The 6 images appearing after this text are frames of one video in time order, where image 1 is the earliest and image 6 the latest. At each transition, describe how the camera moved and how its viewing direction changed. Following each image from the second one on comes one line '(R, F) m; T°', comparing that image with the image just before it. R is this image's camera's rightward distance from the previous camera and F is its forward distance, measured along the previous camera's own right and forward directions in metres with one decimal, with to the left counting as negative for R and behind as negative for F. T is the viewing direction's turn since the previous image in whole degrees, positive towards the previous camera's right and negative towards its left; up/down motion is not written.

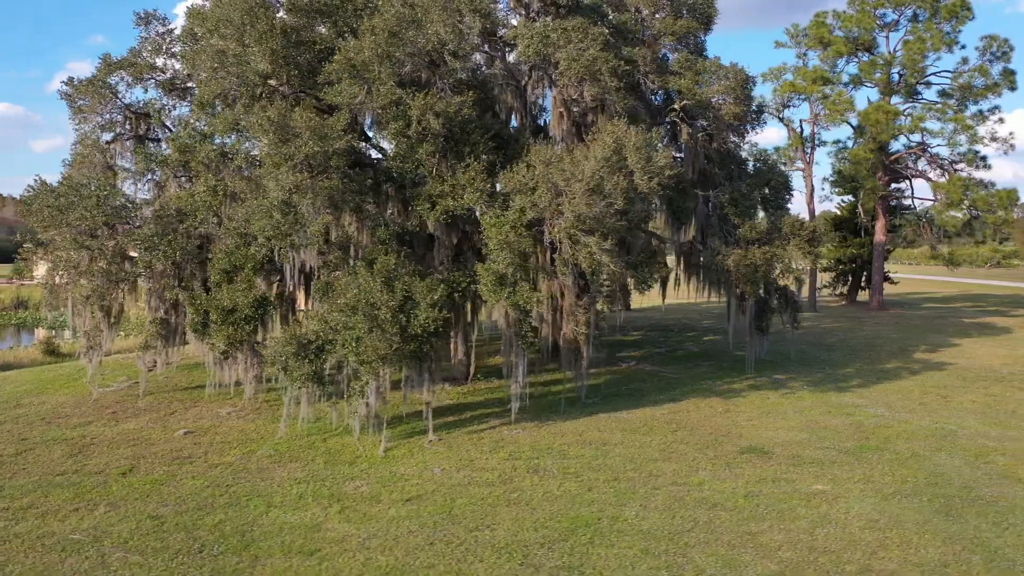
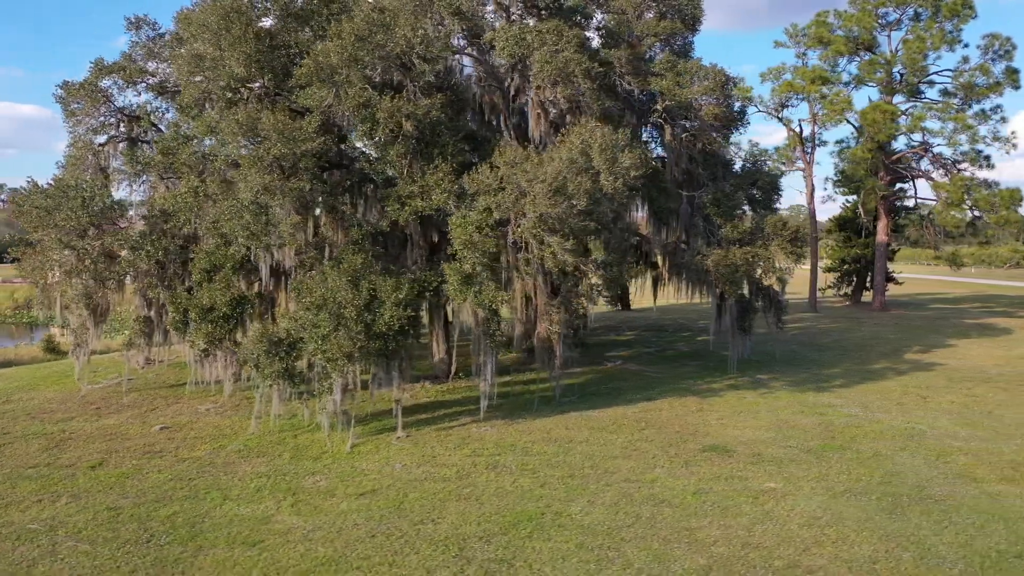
(+0.7, -0.1) m; -1°
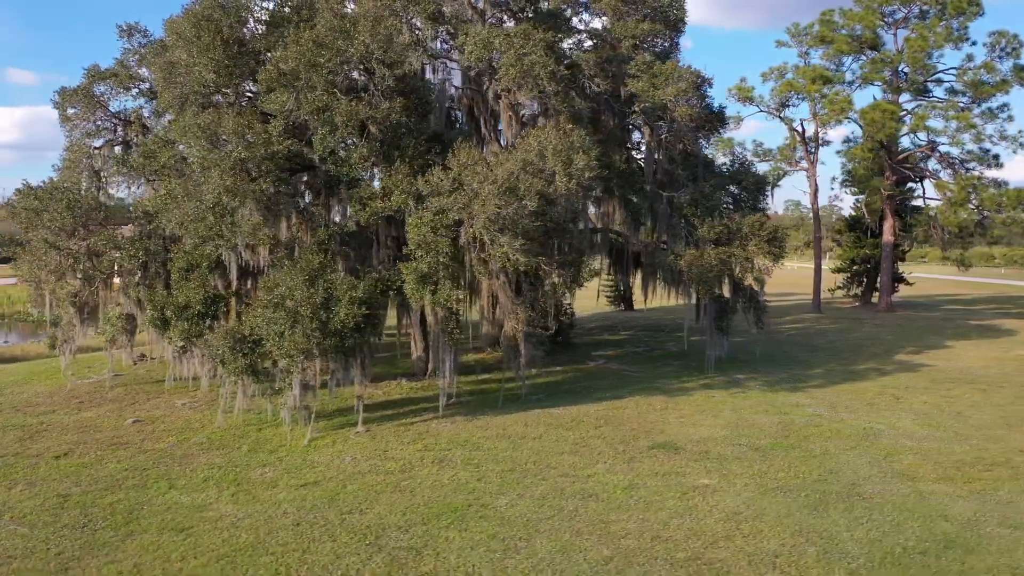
(+1.0, -0.2) m; -2°
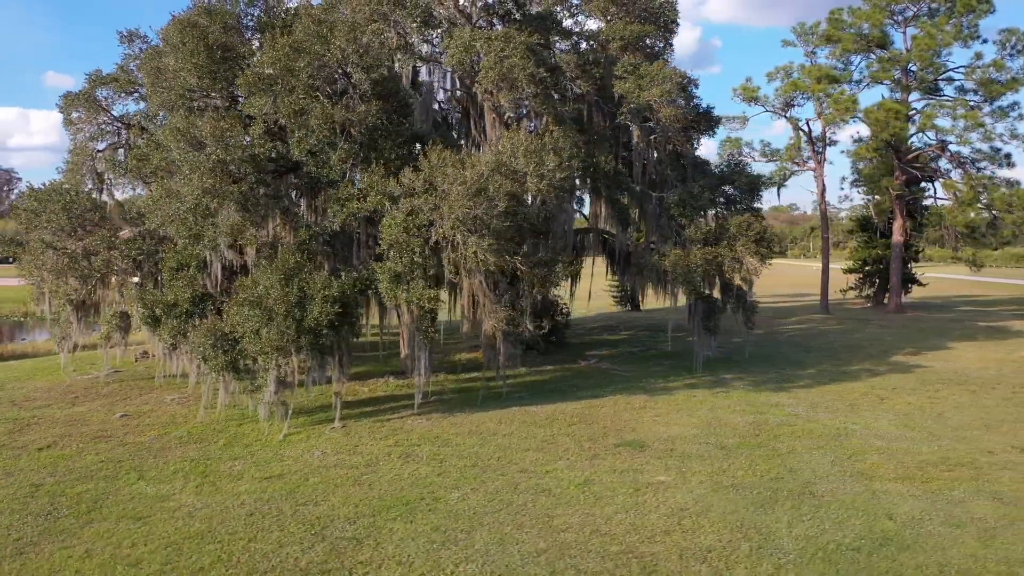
(+0.7, -0.1) m; -2°
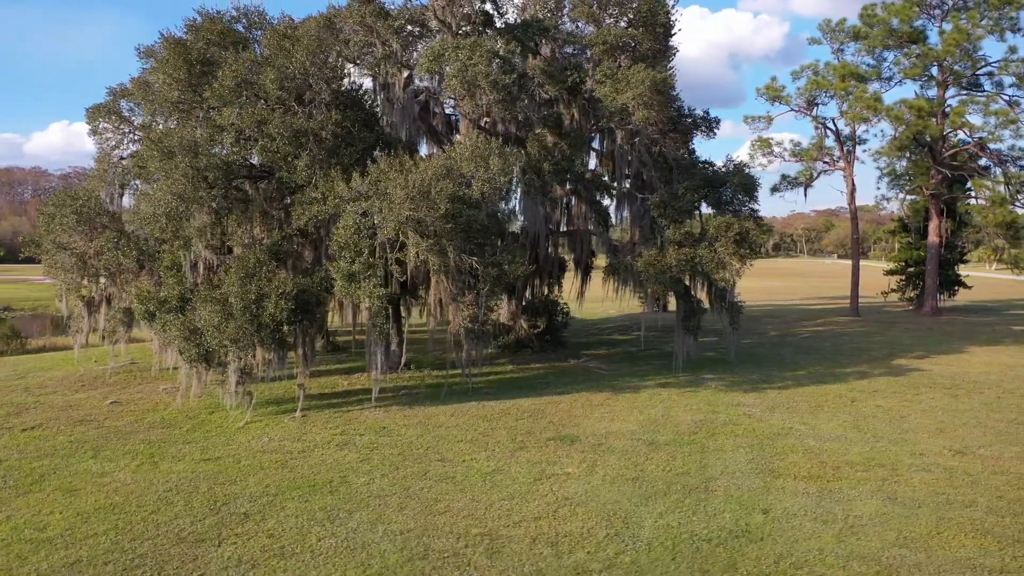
(+1.8, -0.3) m; -5°
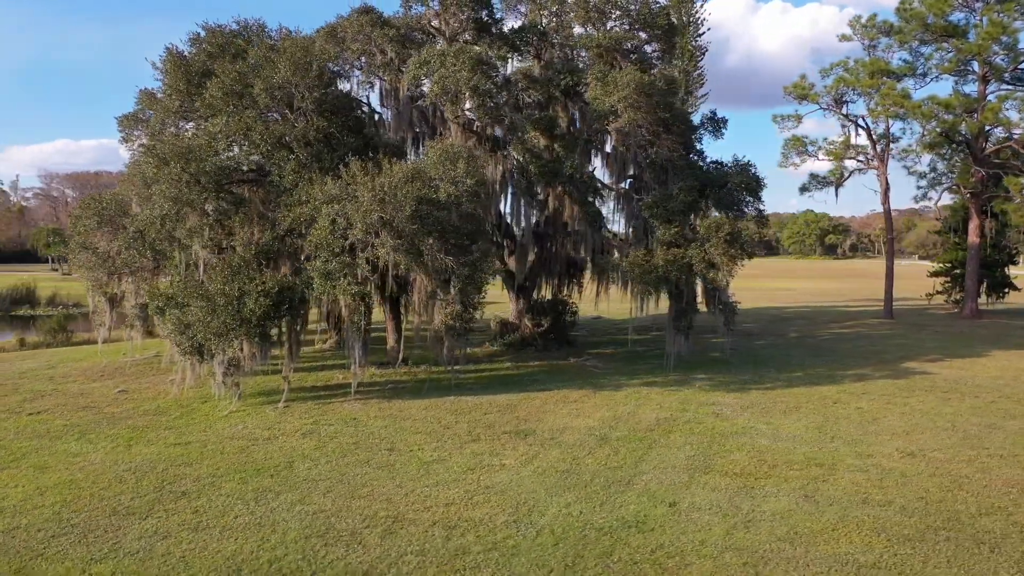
(+1.5, -0.3) m; -5°
